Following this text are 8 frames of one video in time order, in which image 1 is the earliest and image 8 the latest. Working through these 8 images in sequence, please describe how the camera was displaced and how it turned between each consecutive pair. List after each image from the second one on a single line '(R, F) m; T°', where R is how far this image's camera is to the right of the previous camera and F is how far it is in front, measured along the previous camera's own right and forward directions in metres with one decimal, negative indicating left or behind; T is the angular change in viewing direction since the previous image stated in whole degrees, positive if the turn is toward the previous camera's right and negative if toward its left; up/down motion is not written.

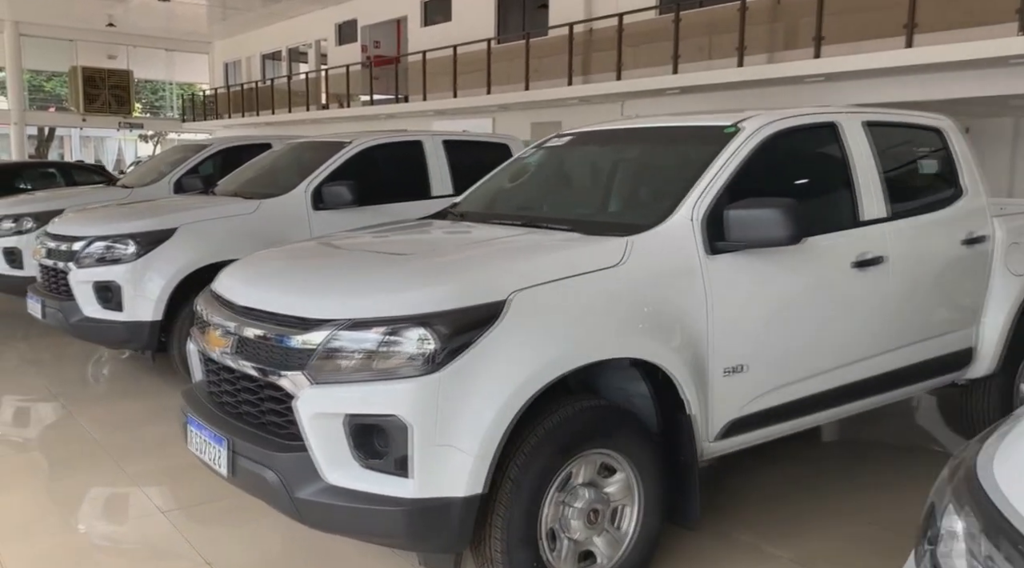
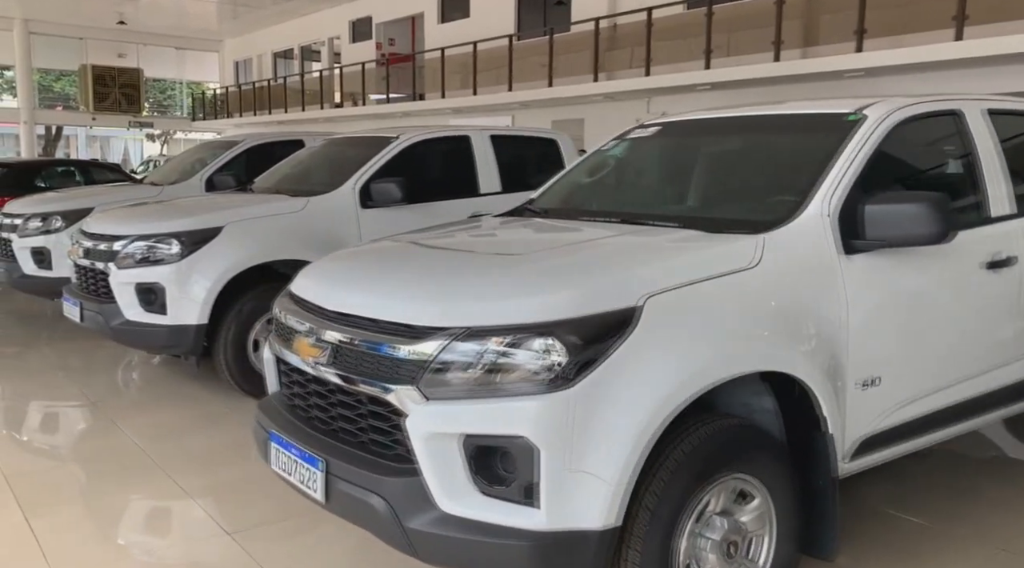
(-0.3, +0.3) m; 0°
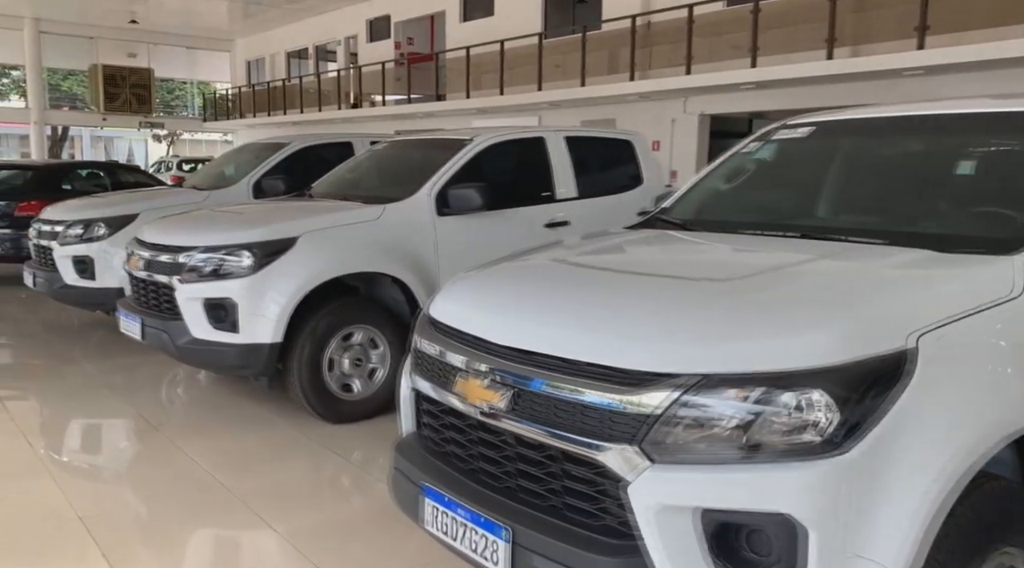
(-0.5, +0.4) m; 0°
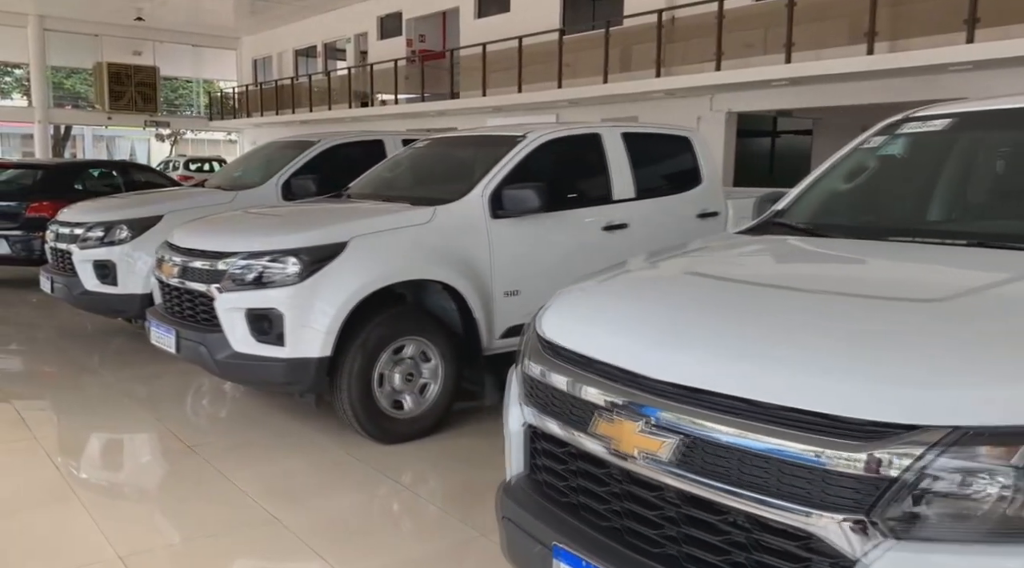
(-0.3, +0.3) m; 0°
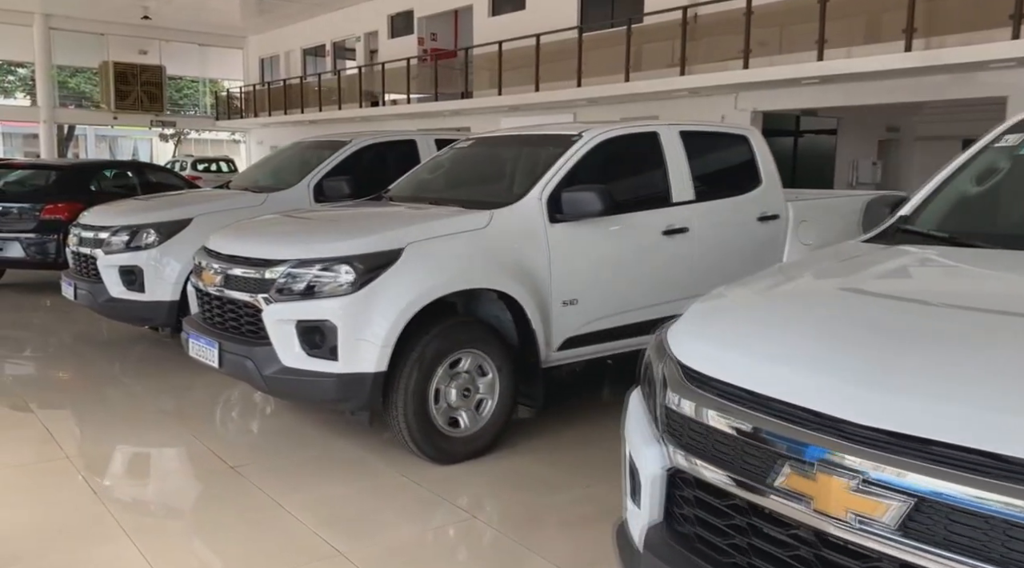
(-0.3, +0.3) m; 0°
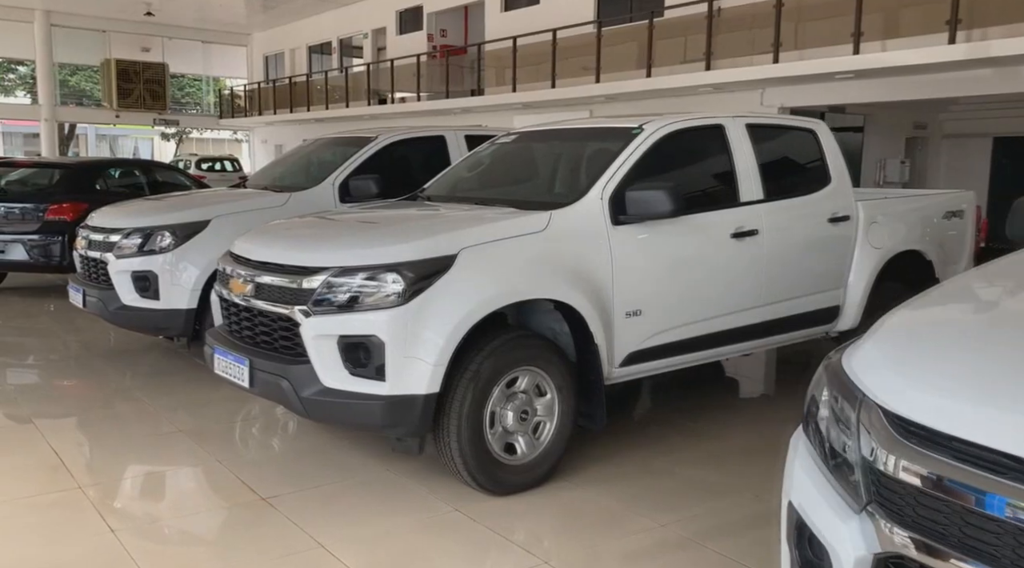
(-0.3, +0.4) m; 0°
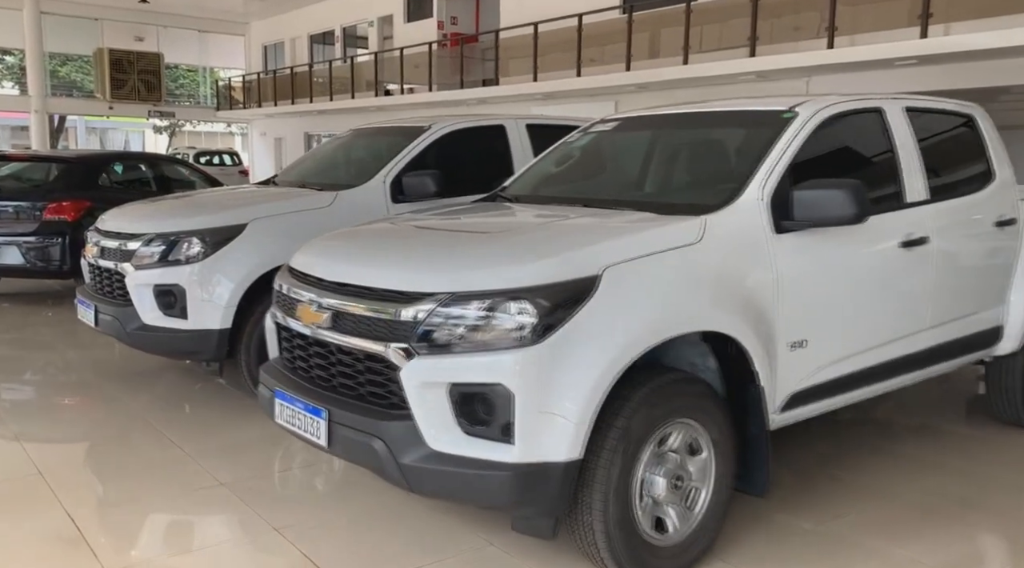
(-0.5, +0.8) m; +1°
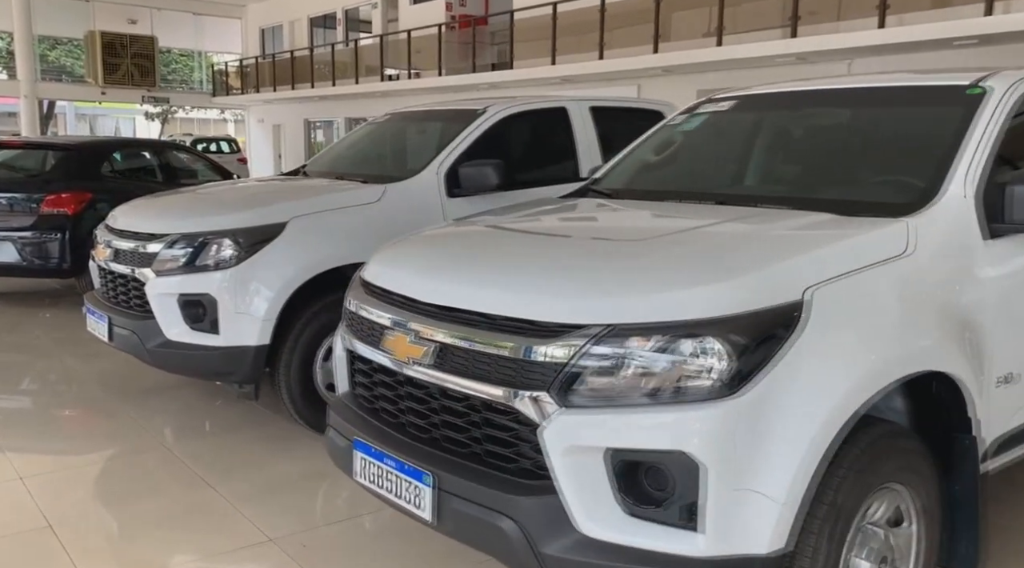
(-0.4, +0.6) m; +1°
